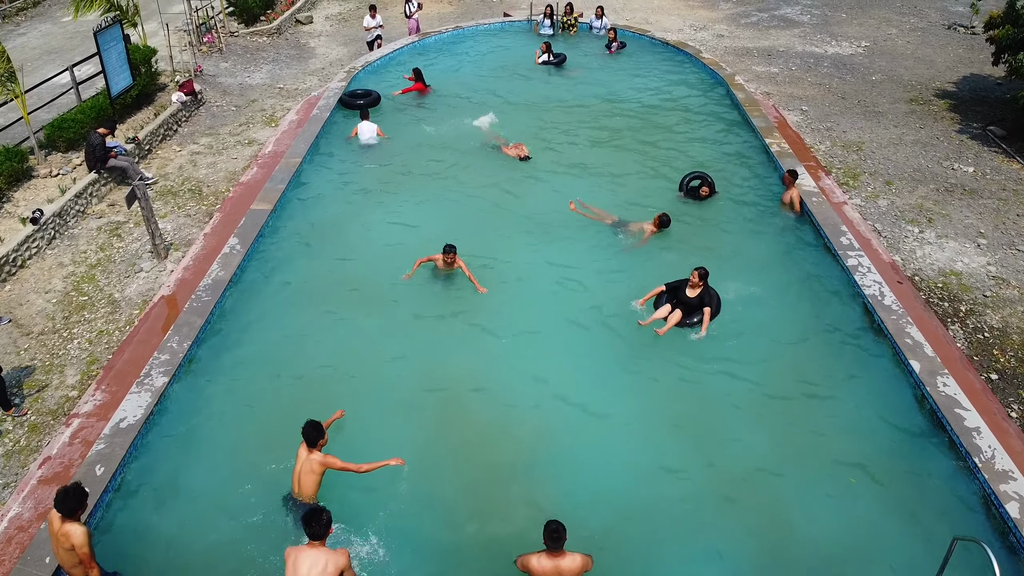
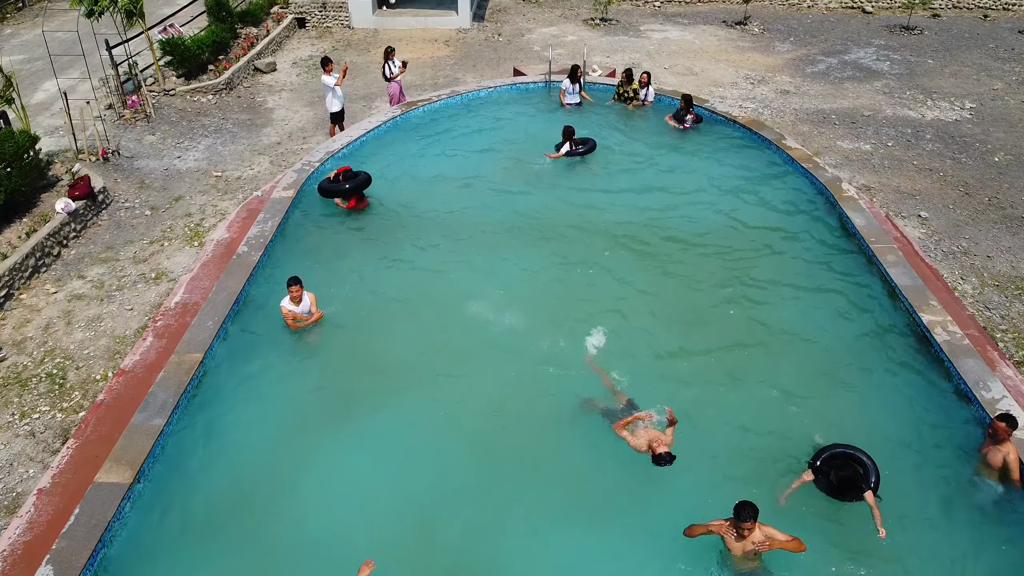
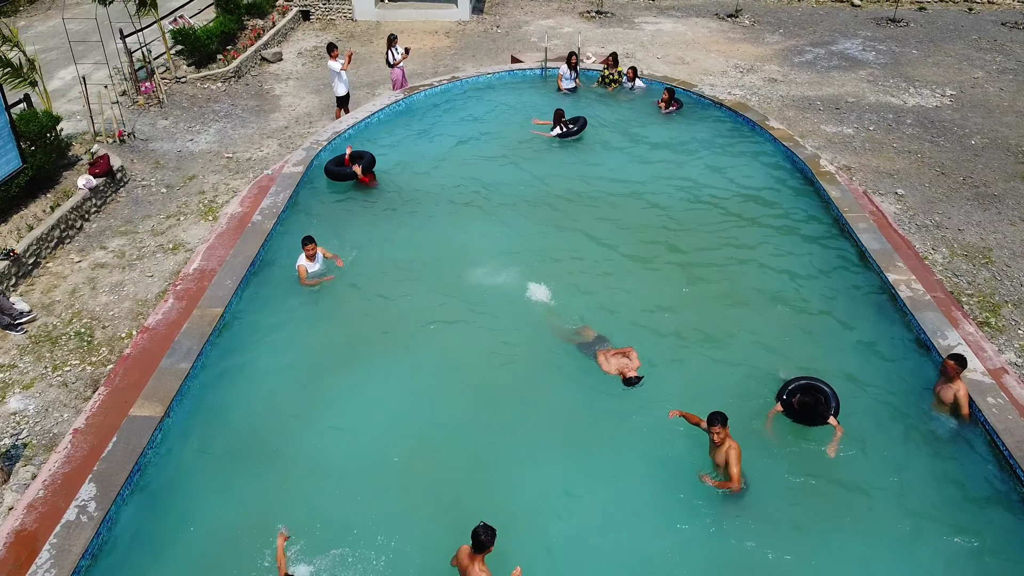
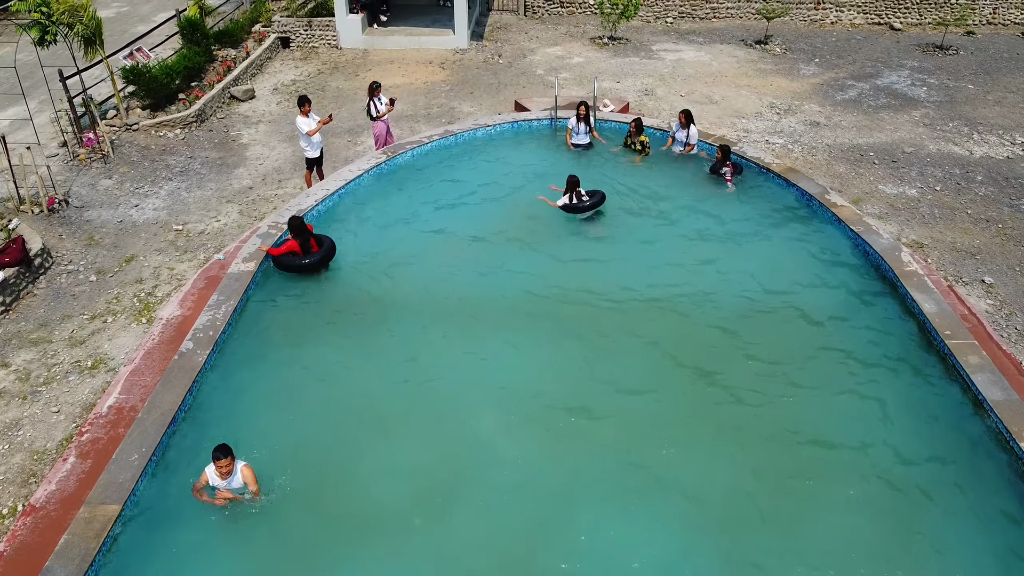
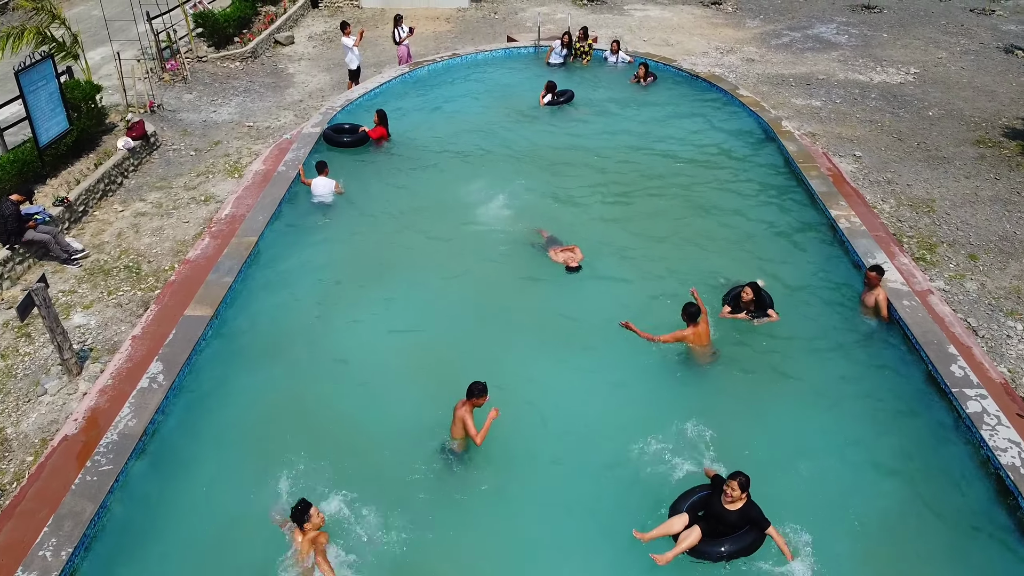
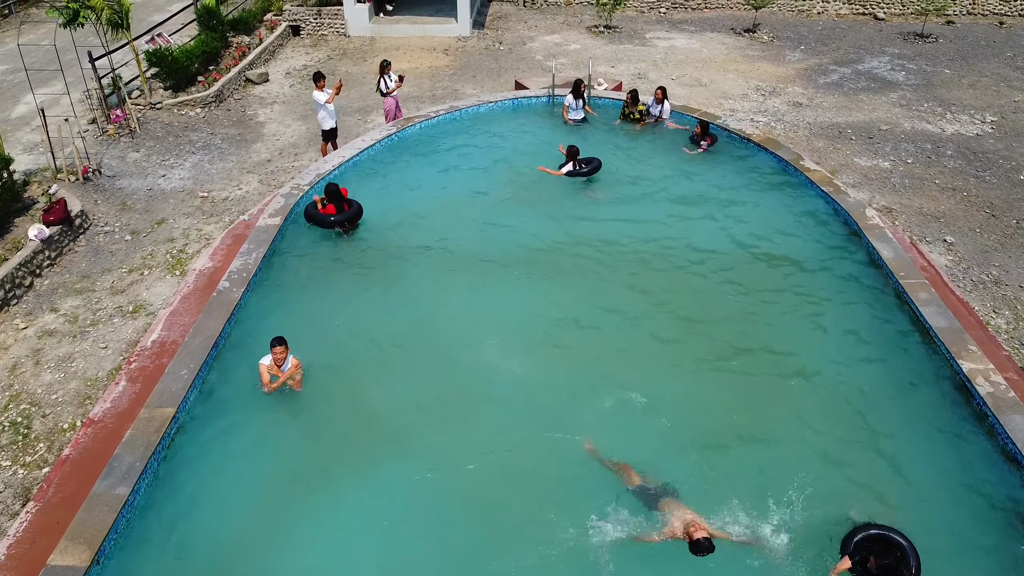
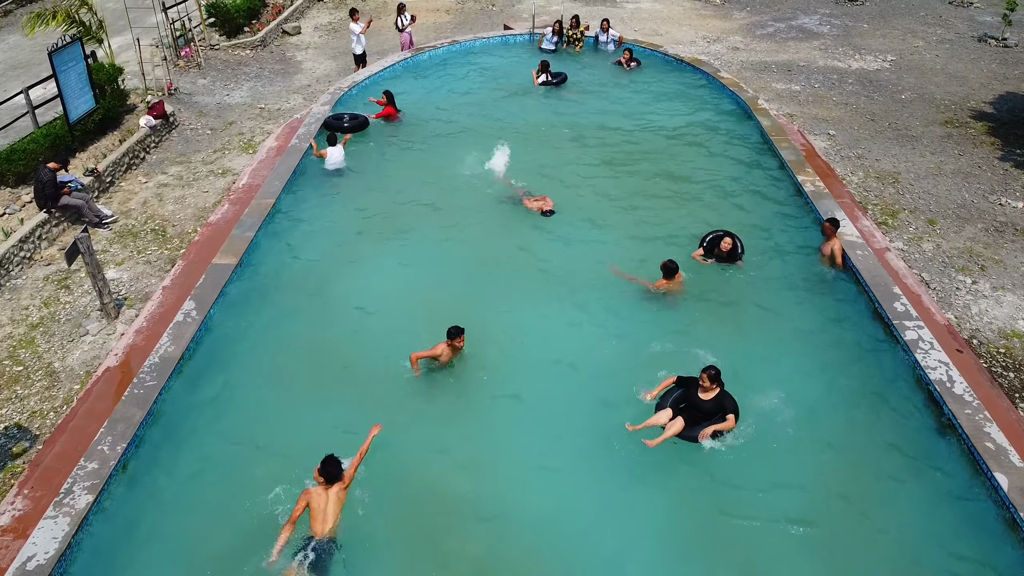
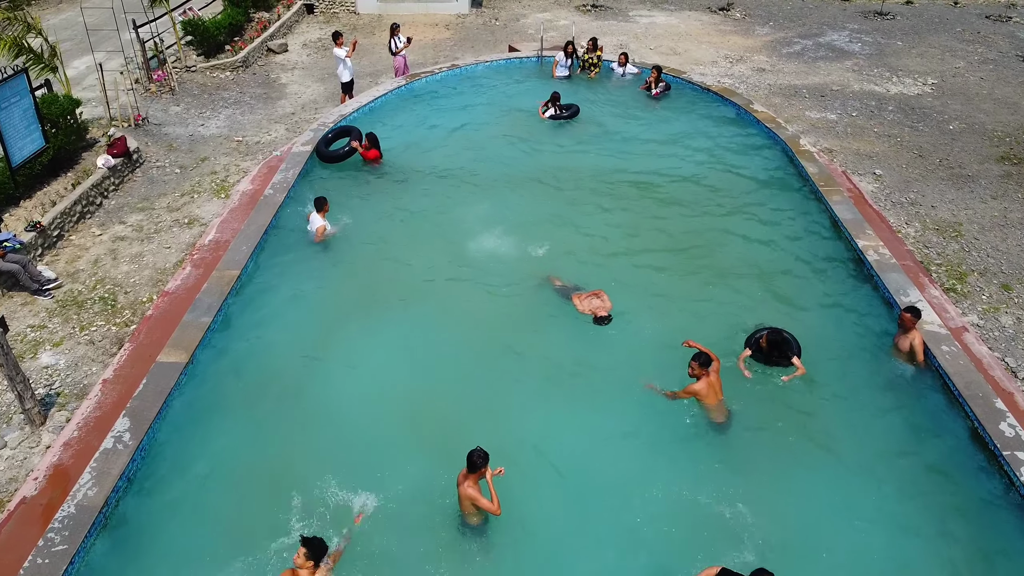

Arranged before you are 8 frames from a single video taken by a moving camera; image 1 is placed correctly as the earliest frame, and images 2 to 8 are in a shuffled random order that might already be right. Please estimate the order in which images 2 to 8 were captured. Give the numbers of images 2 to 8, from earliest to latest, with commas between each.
7, 5, 8, 3, 2, 6, 4
